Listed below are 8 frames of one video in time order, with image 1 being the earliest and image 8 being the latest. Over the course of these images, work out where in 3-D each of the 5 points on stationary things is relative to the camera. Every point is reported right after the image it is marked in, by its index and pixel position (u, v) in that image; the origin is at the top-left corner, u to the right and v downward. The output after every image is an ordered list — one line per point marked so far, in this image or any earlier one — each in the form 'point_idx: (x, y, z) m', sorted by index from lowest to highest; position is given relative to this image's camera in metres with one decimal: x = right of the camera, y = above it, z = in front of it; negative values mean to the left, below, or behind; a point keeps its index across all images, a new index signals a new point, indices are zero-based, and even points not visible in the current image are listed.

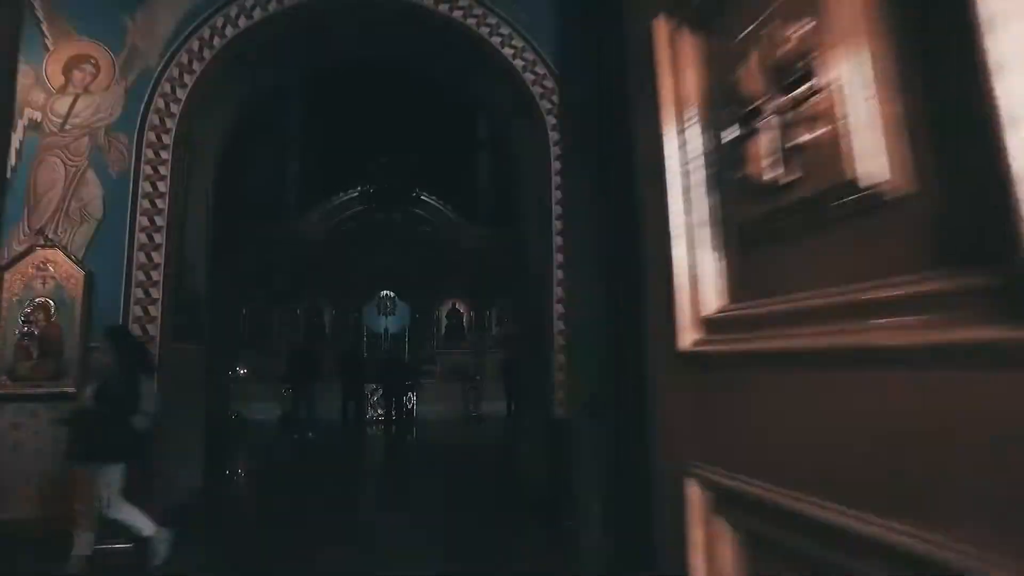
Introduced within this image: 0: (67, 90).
0: (-4.2, +1.9, +4.7) m
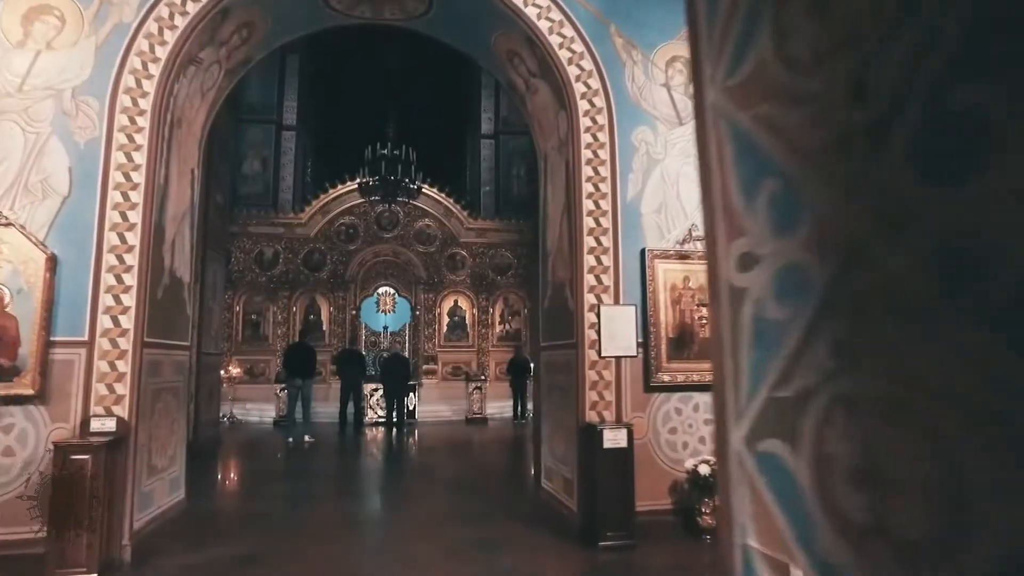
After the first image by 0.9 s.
0: (-3.9, +2.0, +4.1) m
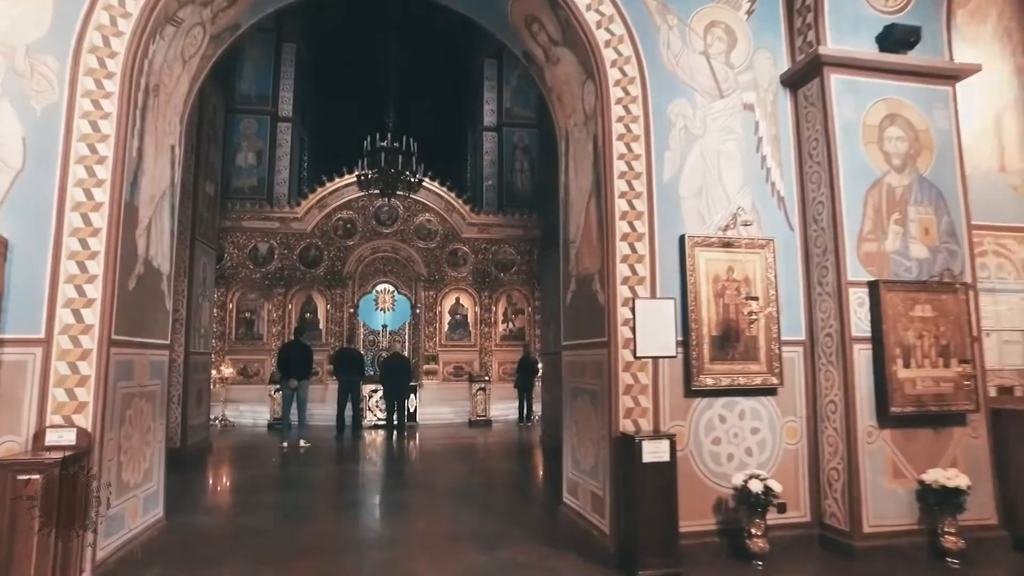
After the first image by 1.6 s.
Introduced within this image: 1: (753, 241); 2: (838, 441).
0: (-3.7, +2.0, +3.5) m
1: (+2.0, +0.4, +4.3) m
2: (+2.6, -1.2, +4.1) m
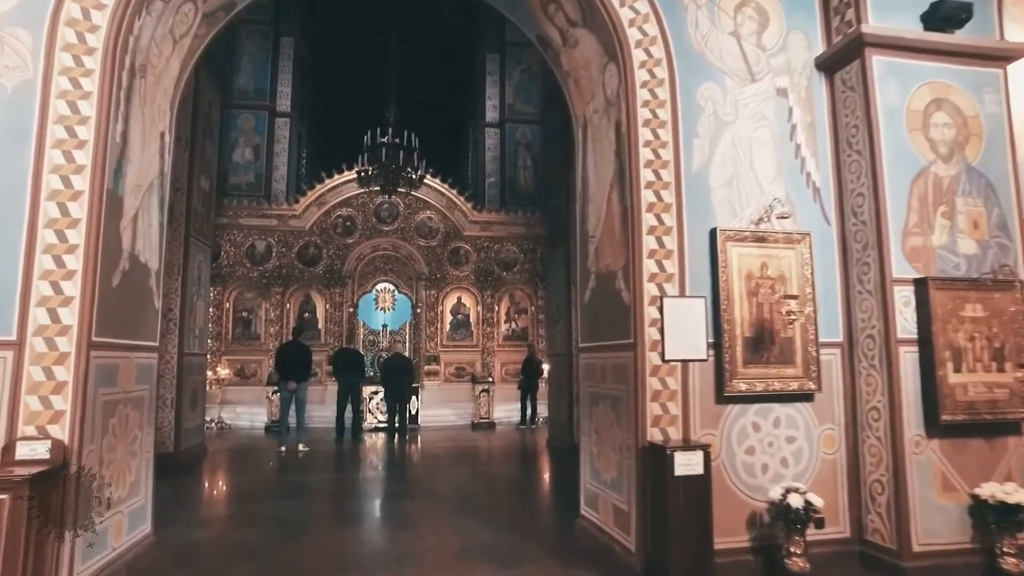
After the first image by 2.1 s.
0: (-3.6, +2.1, +3.2) m
1: (+2.2, +0.4, +4.0) m
2: (+2.7, -1.2, +3.7) m
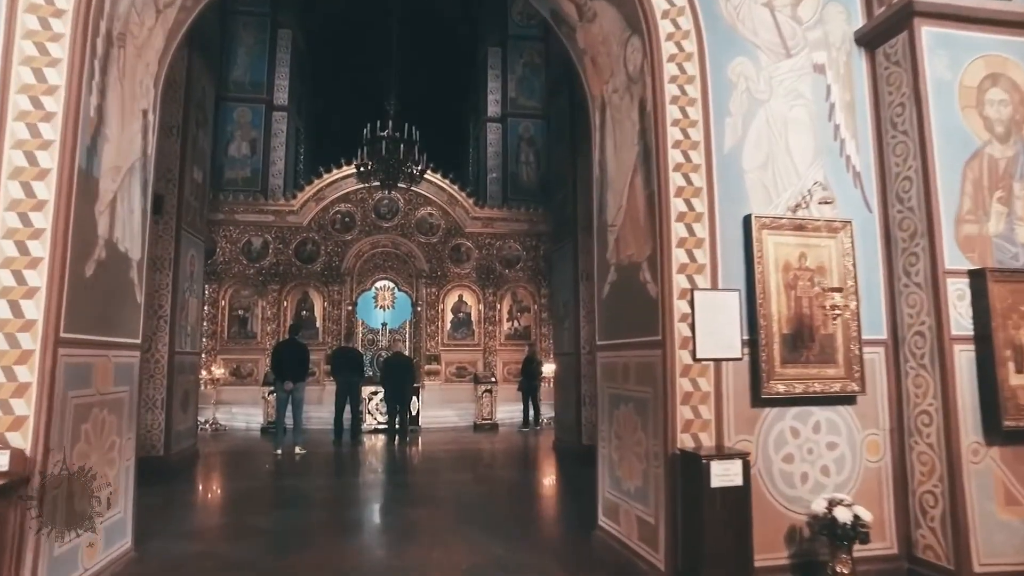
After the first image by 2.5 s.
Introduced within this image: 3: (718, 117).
0: (-3.5, +2.1, +2.9) m
1: (+2.3, +0.5, +3.7) m
2: (+2.8, -1.2, +3.4) m
3: (+1.5, +1.2, +3.7) m
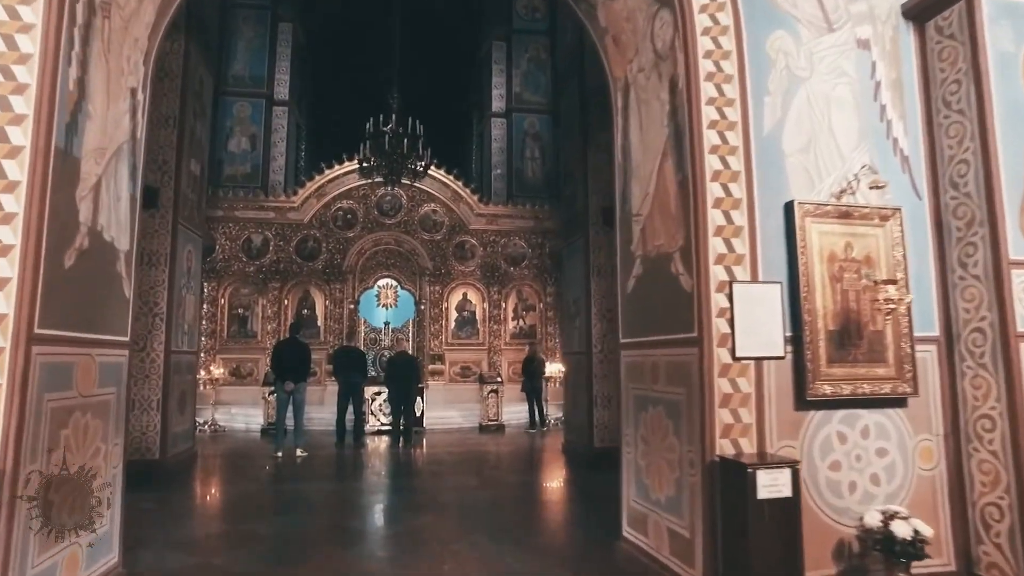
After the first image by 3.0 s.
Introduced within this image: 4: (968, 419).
0: (-3.4, +2.2, +2.6) m
1: (+2.4, +0.5, +3.4) m
2: (+3.0, -1.1, +3.1) m
3: (+1.6, +1.3, +3.4) m
4: (+2.9, -0.8, +3.3) m
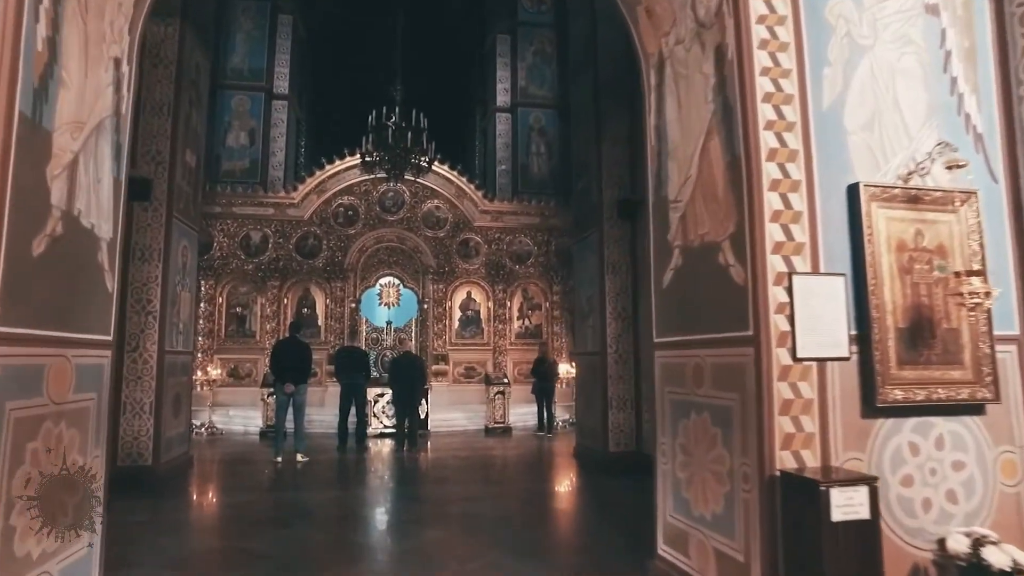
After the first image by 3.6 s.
0: (-3.2, +2.2, +2.2) m
1: (+2.6, +0.6, +3.0) m
2: (+3.2, -1.1, +2.8) m
3: (+1.8, +1.3, +3.0) m
4: (+3.1, -0.8, +2.9) m
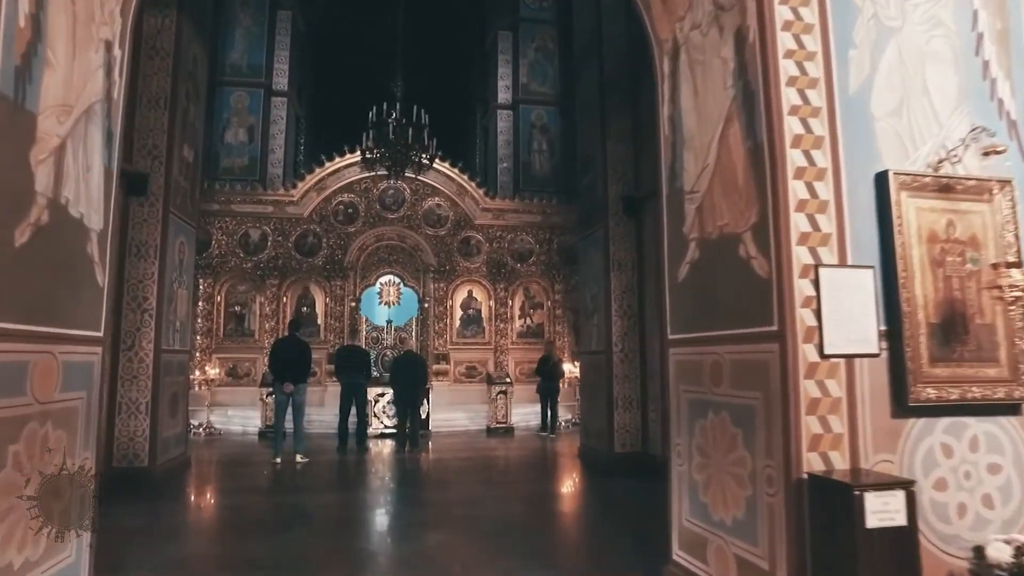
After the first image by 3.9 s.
0: (-3.1, +2.2, +2.0) m
1: (+2.7, +0.6, +2.9) m
2: (+3.2, -1.0, +2.6) m
3: (+1.9, +1.4, +2.9) m
4: (+3.2, -0.8, +2.8) m
